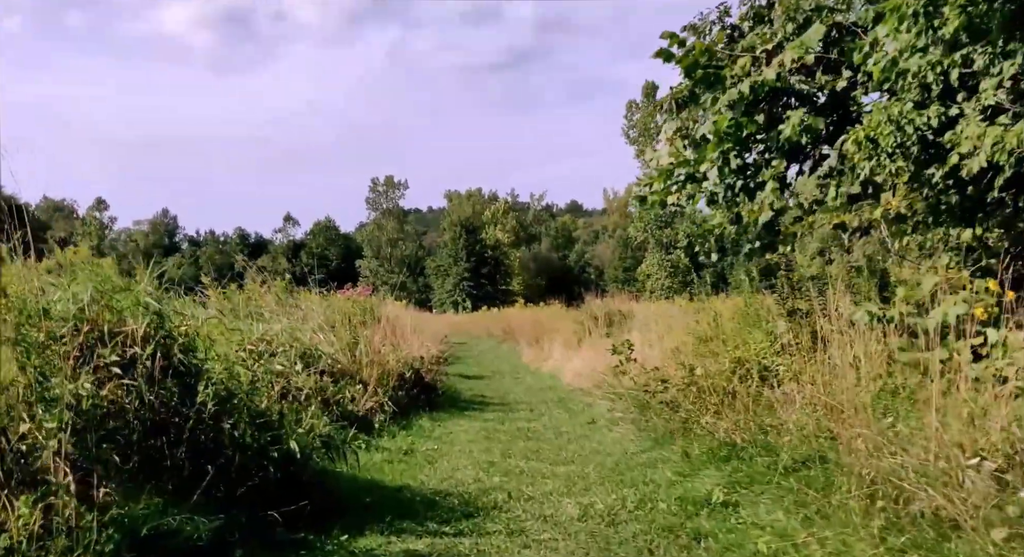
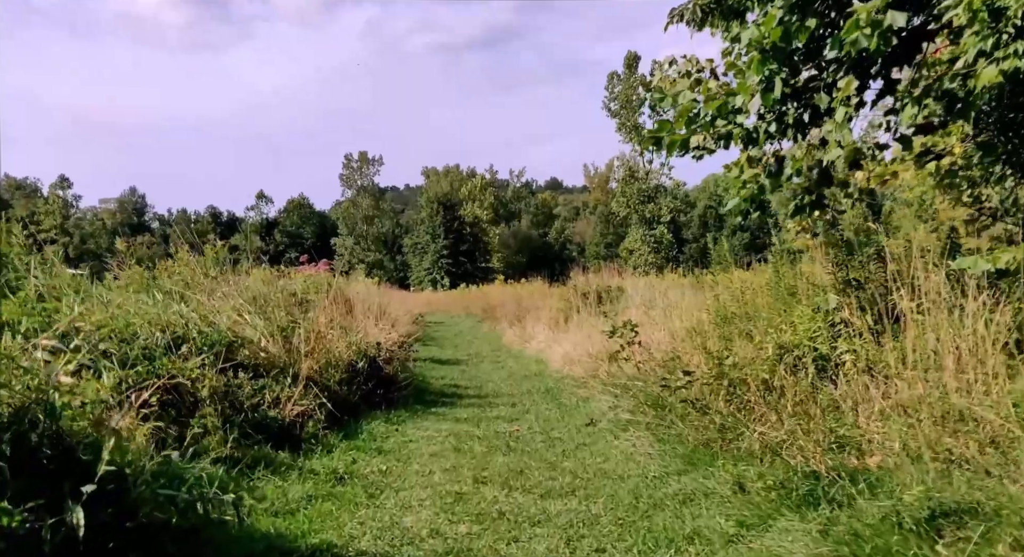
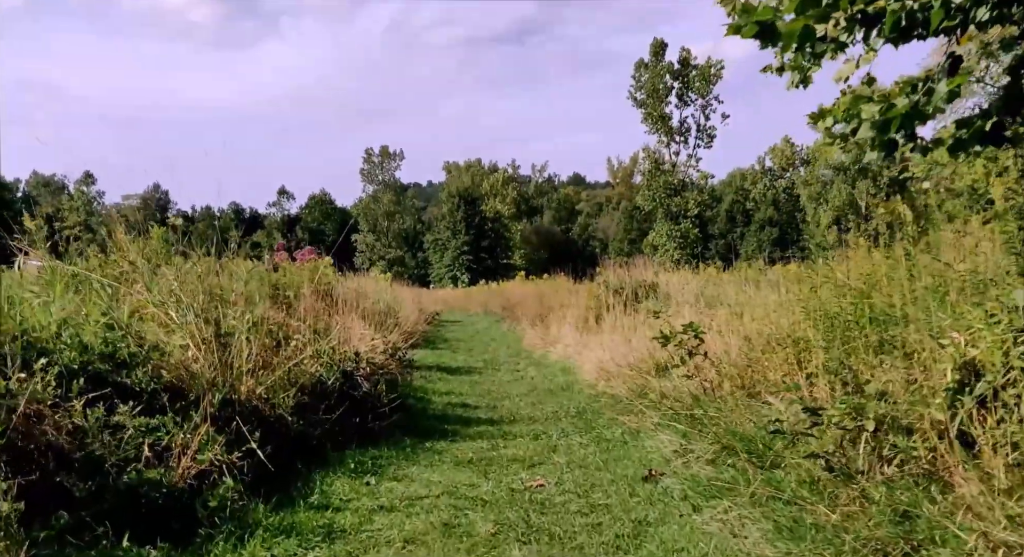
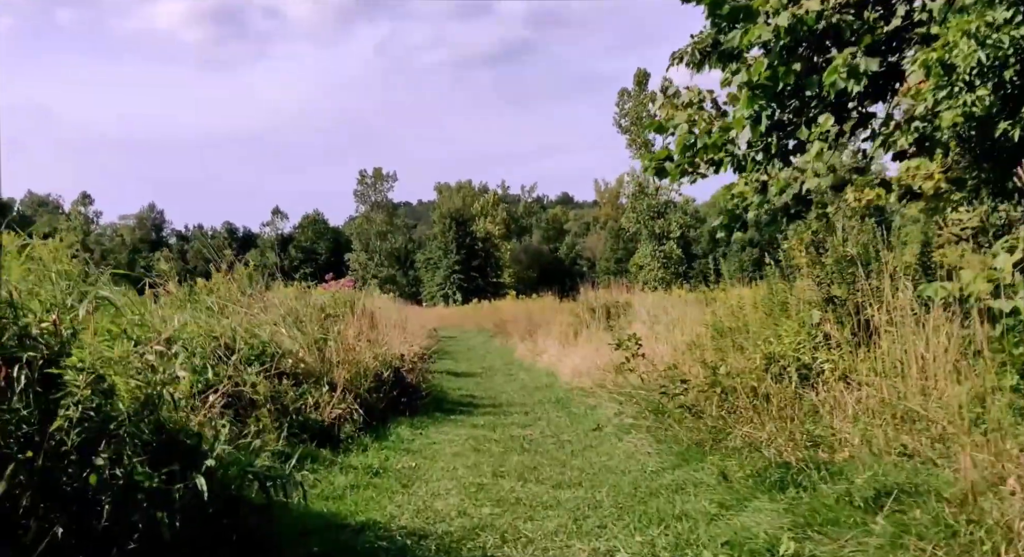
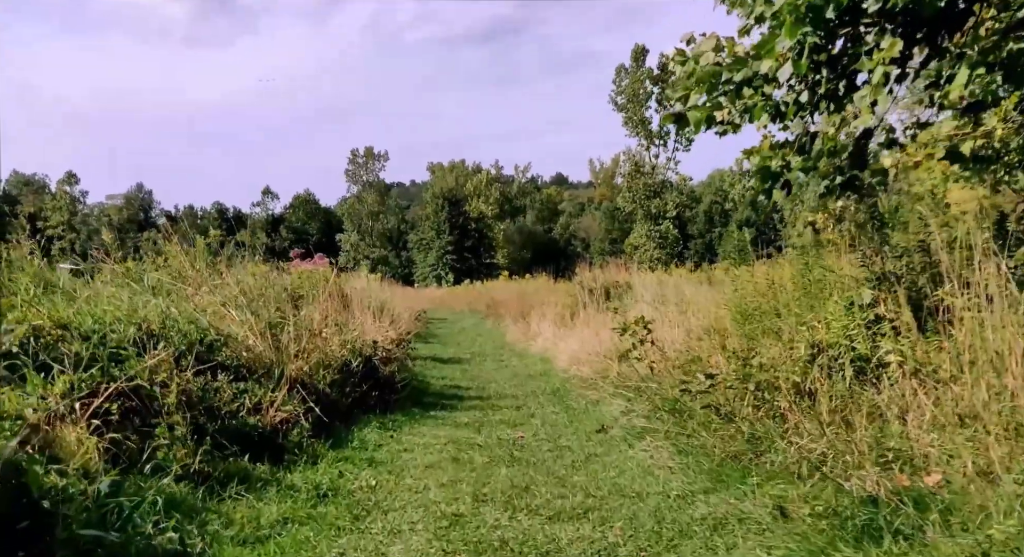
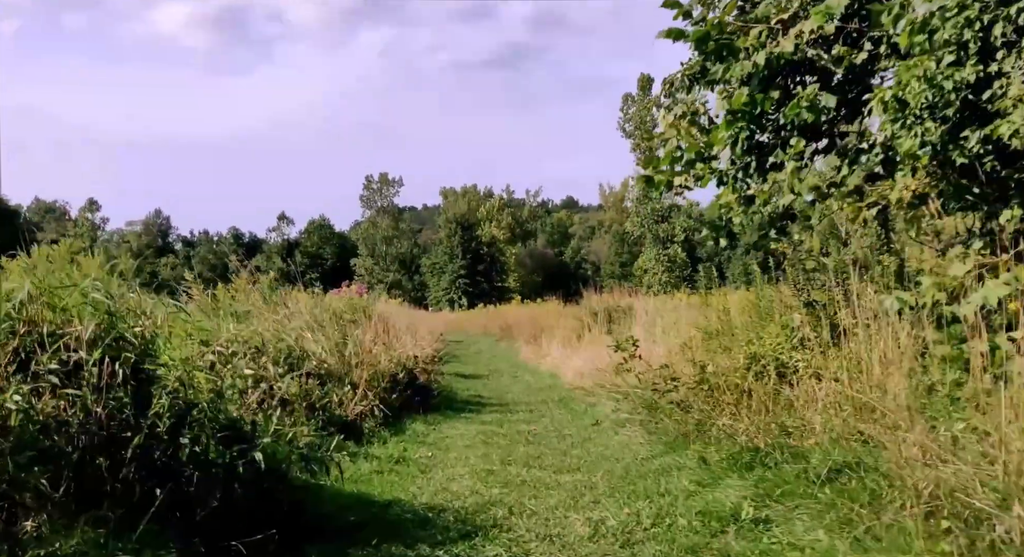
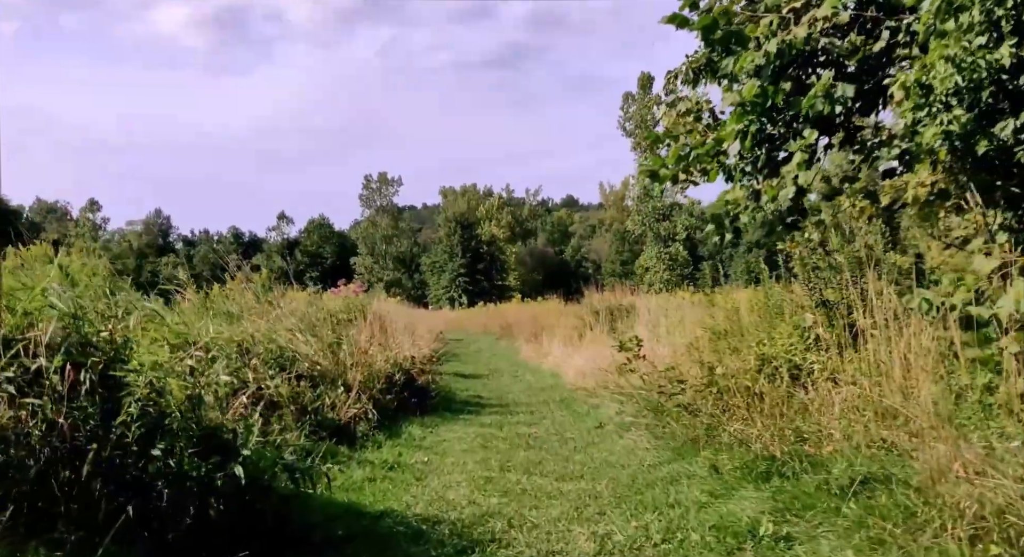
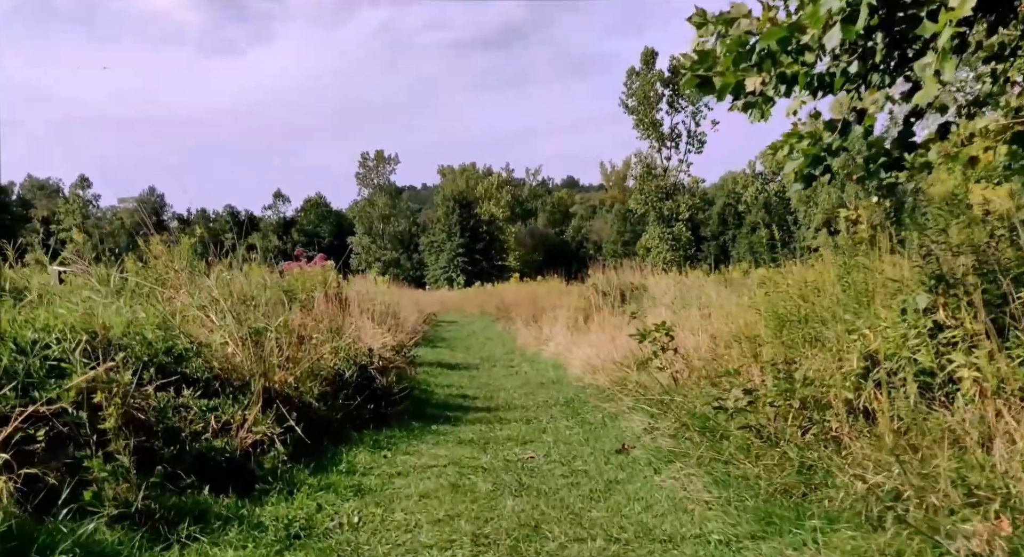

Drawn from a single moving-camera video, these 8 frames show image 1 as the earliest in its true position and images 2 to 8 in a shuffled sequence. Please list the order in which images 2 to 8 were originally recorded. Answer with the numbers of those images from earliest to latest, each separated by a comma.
6, 7, 4, 2, 5, 8, 3
